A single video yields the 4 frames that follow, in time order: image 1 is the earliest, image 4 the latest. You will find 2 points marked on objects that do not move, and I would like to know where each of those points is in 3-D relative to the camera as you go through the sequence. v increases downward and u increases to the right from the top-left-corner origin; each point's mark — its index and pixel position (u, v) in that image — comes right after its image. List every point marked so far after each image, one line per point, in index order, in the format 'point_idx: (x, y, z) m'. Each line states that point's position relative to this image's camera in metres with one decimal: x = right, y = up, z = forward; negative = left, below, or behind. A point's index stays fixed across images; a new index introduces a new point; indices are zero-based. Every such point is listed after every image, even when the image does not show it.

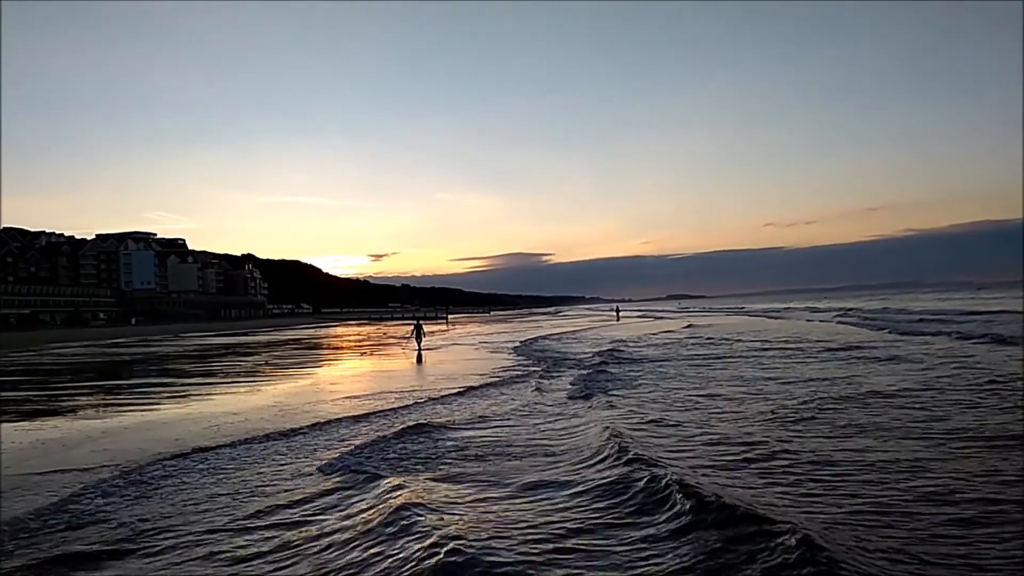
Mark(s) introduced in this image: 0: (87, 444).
0: (-7.2, -2.6, +13.5) m
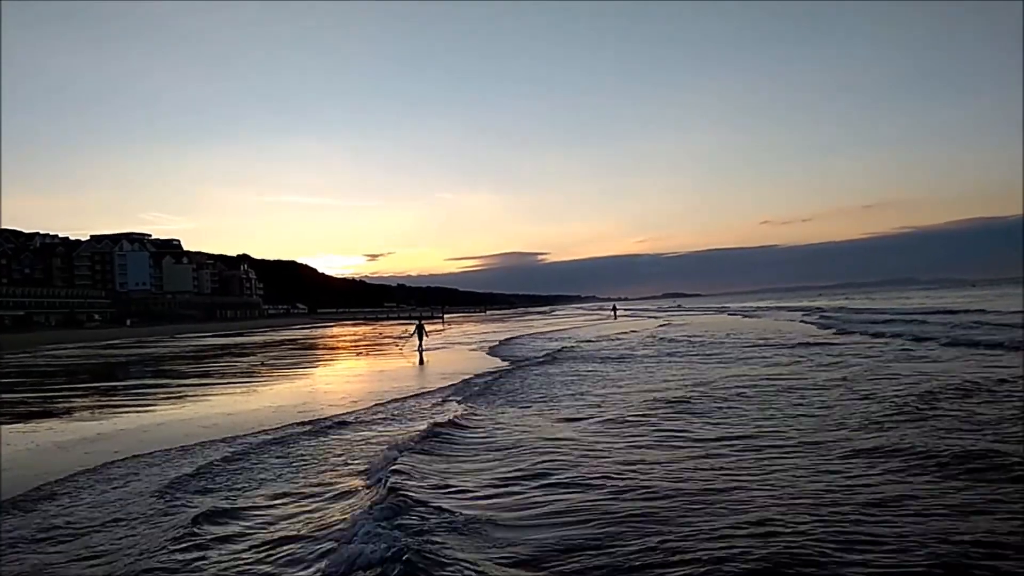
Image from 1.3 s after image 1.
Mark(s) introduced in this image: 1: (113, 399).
0: (-6.9, -2.5, +12.9) m
1: (-9.6, -2.7, +19.7) m
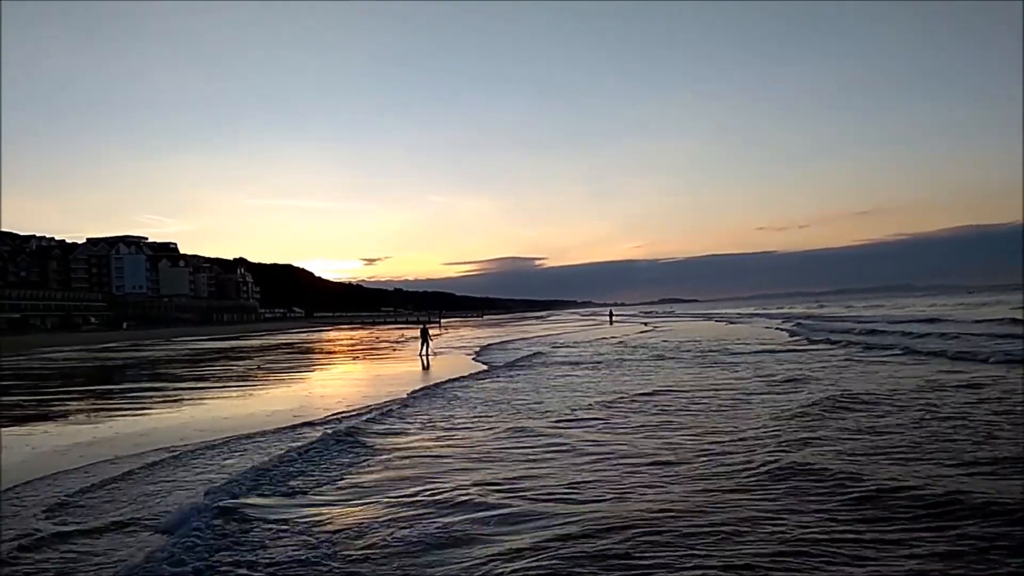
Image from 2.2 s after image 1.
0: (-7.1, -2.6, +13.5) m
1: (-9.8, -2.8, +20.3) m
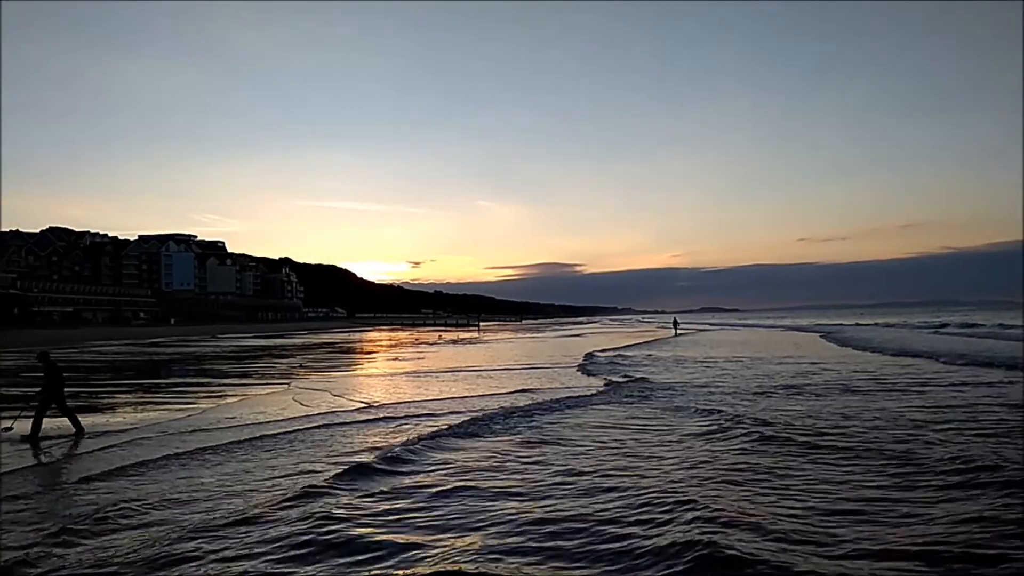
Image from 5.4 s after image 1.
0: (-6.5, -2.5, +13.2) m
1: (-8.9, -2.7, +20.2) m
